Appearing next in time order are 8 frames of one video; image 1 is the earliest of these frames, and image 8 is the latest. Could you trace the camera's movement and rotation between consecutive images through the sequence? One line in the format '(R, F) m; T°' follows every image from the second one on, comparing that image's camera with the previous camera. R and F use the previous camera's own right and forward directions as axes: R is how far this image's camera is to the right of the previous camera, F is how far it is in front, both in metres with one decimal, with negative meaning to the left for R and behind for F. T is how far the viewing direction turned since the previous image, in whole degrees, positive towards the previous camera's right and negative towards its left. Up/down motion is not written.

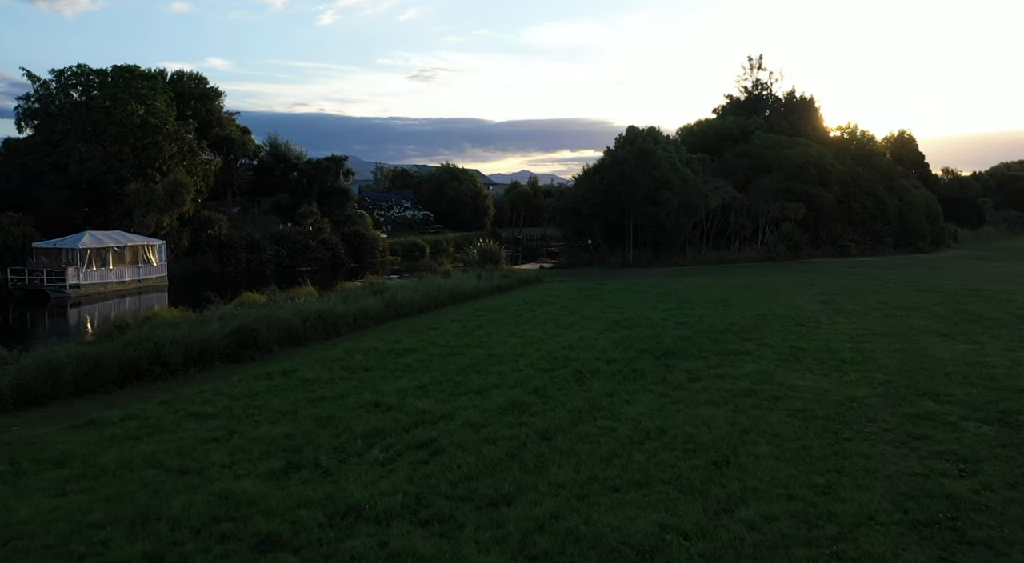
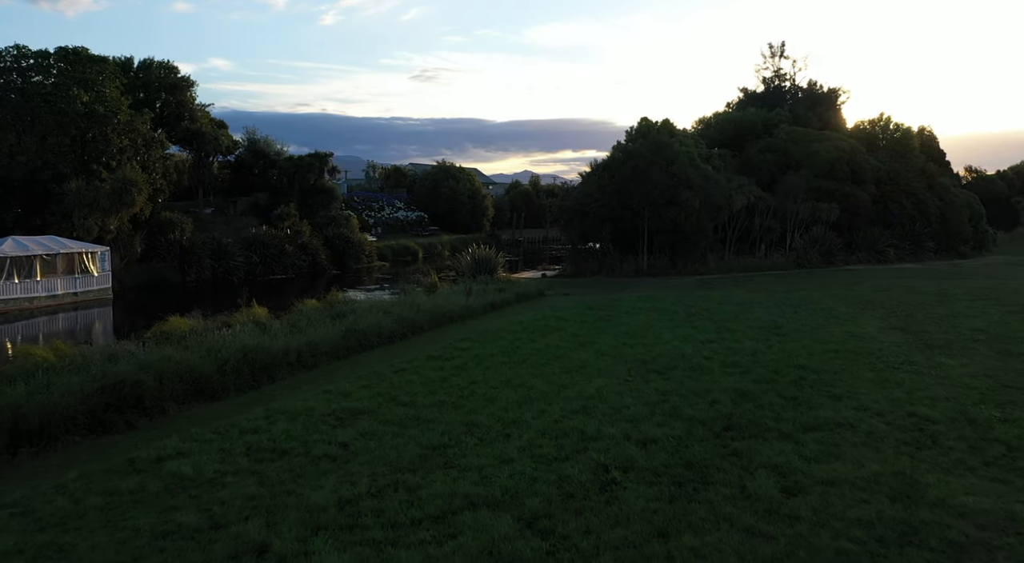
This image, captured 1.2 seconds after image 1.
(+0.1, +3.5) m; 0°
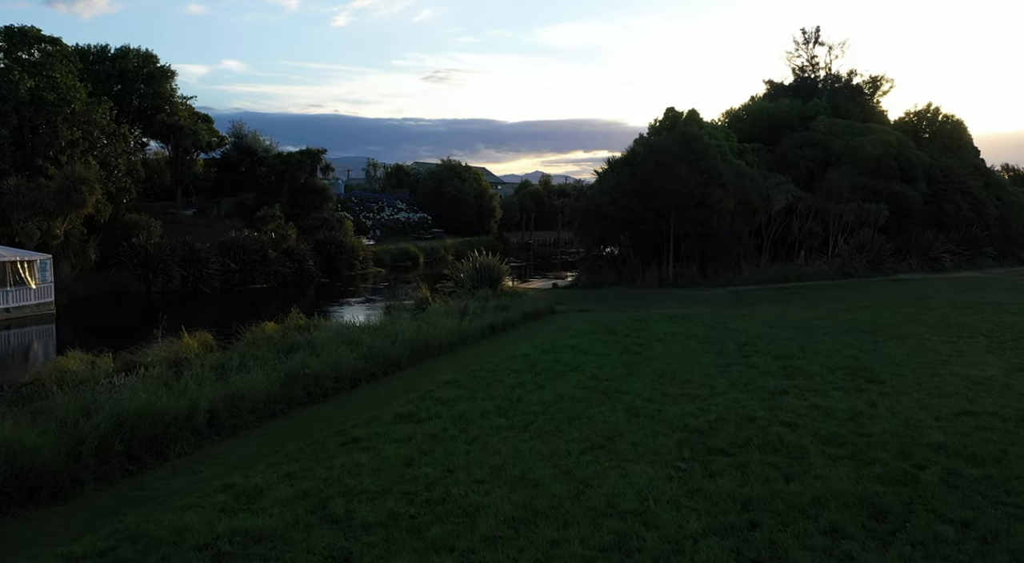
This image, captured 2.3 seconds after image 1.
(+0.1, +3.3) m; -1°
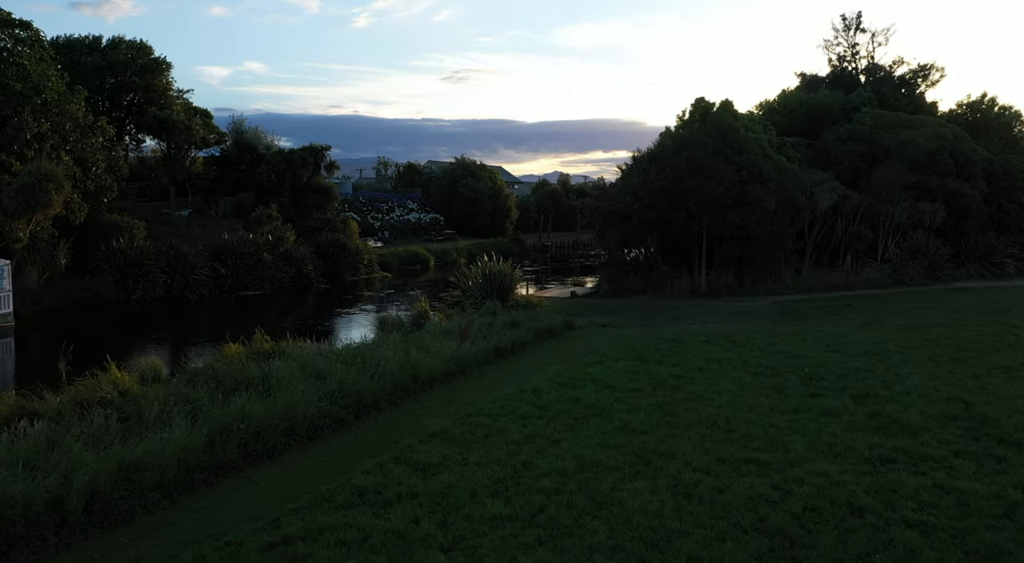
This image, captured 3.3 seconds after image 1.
(+0.1, +2.4) m; -1°
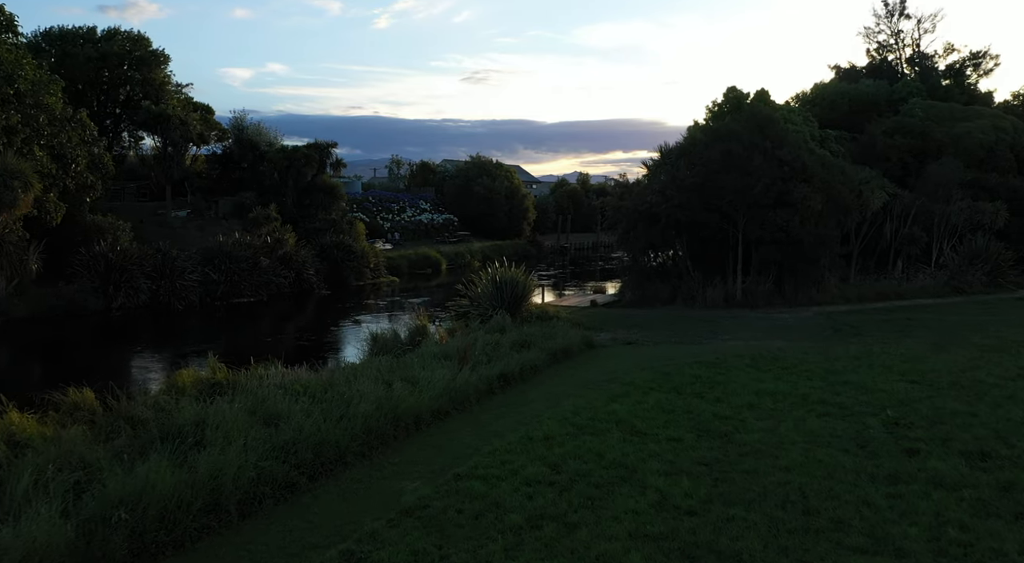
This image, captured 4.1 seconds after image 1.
(+0.1, +2.0) m; -1°
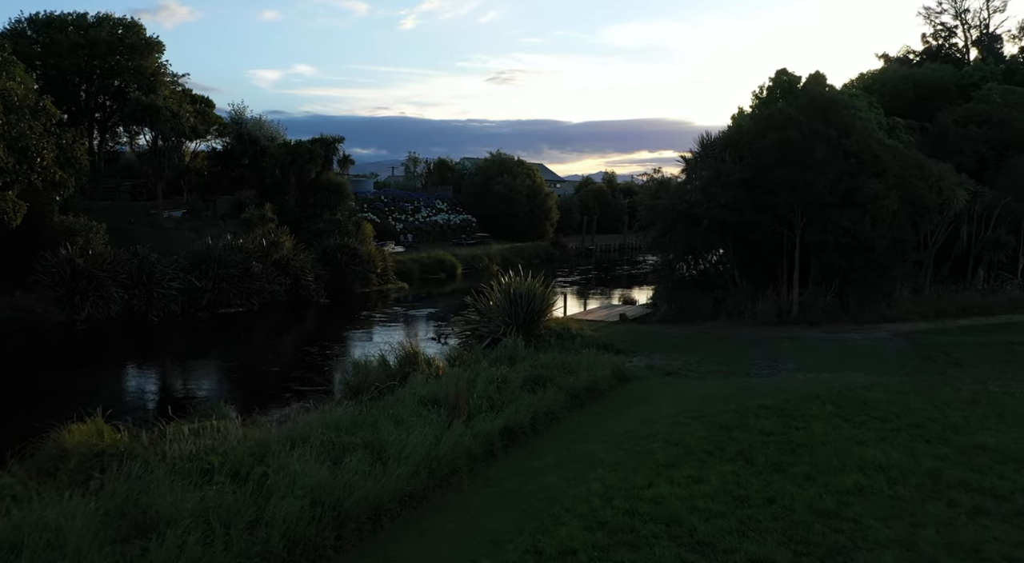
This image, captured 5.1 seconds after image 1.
(+0.2, +2.7) m; -2°
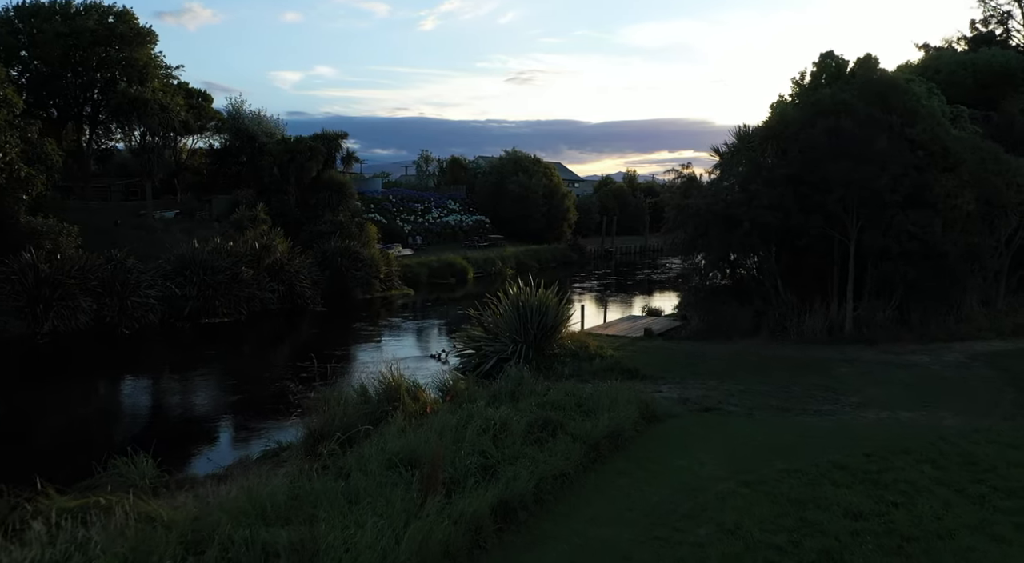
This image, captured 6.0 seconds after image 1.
(+0.2, +2.1) m; -1°
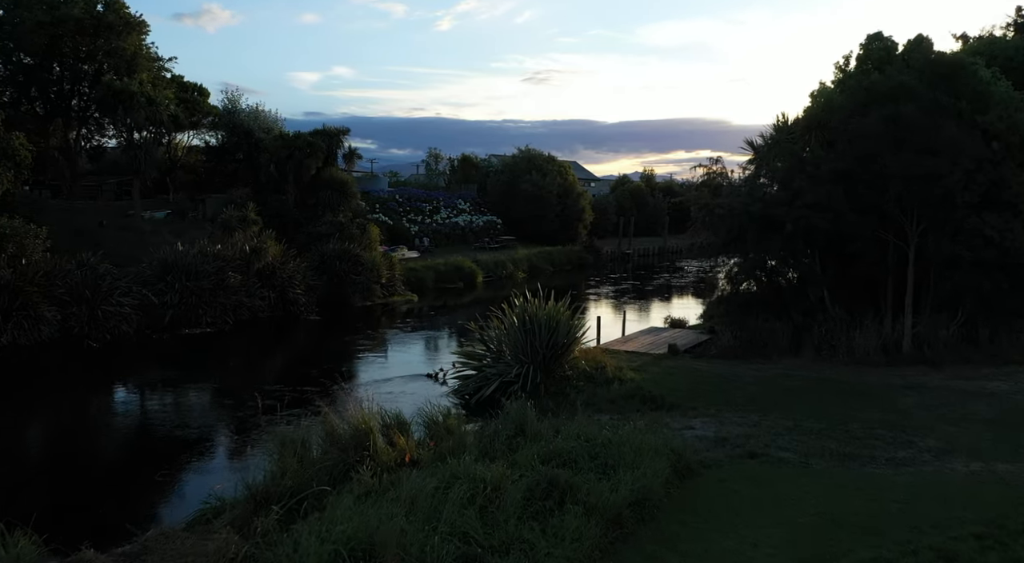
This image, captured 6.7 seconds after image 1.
(+0.2, +1.8) m; -1°
